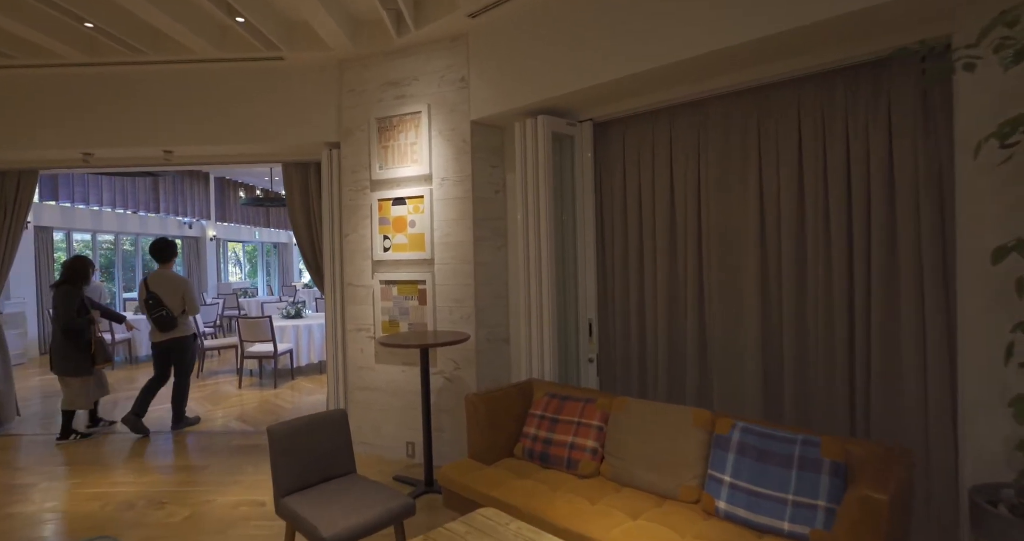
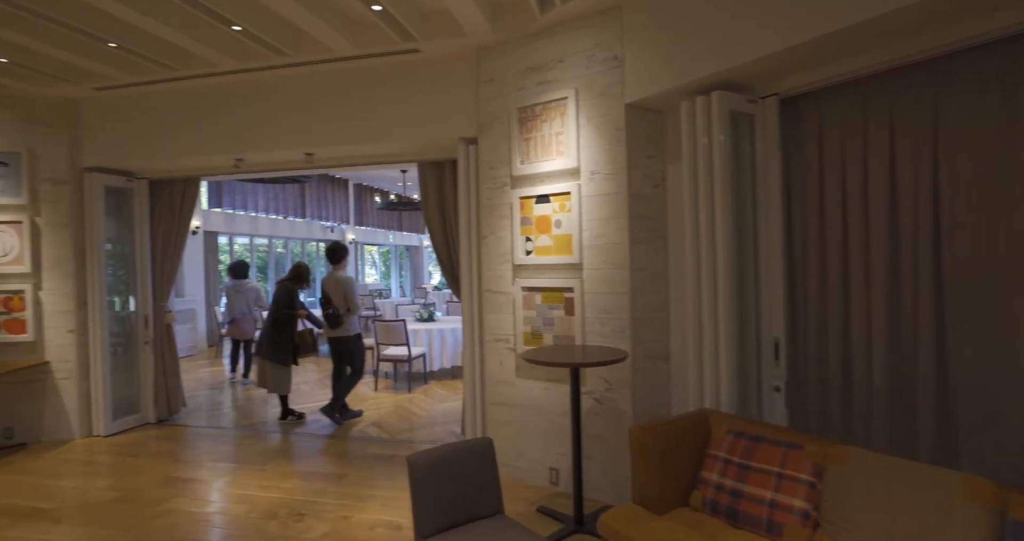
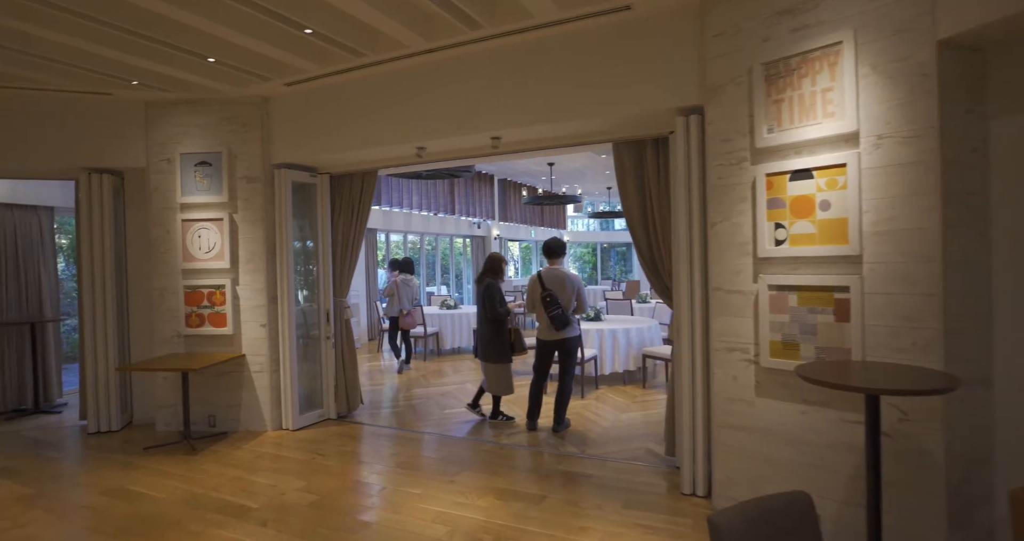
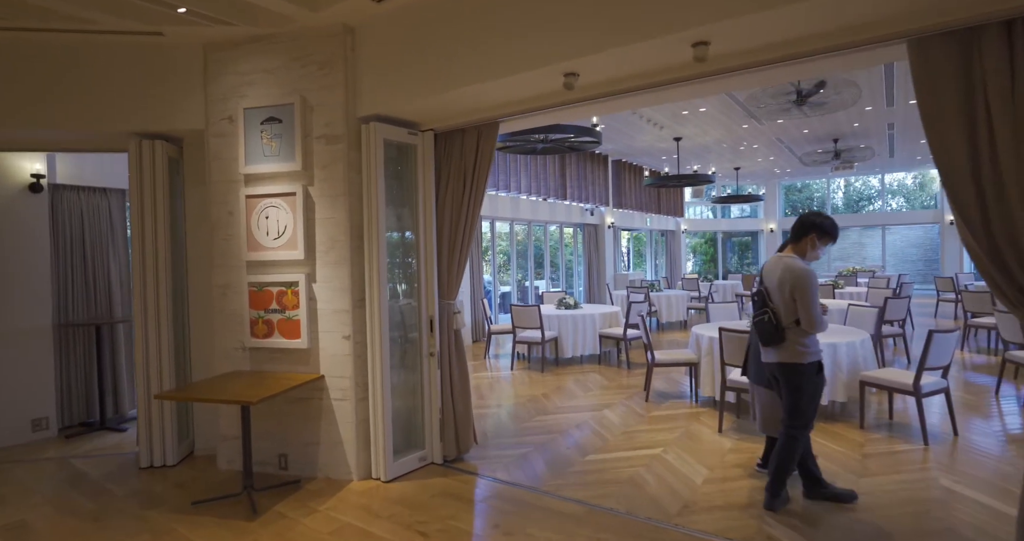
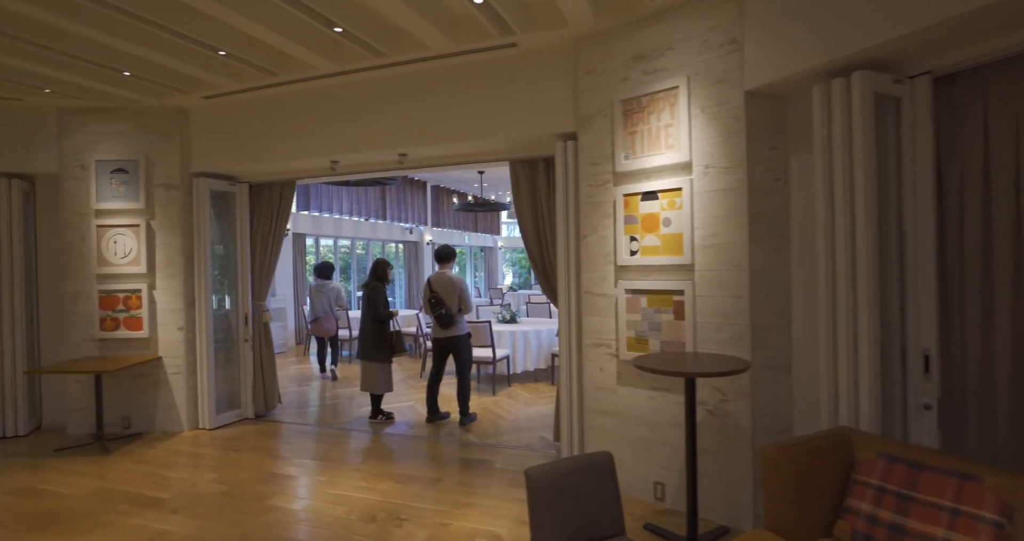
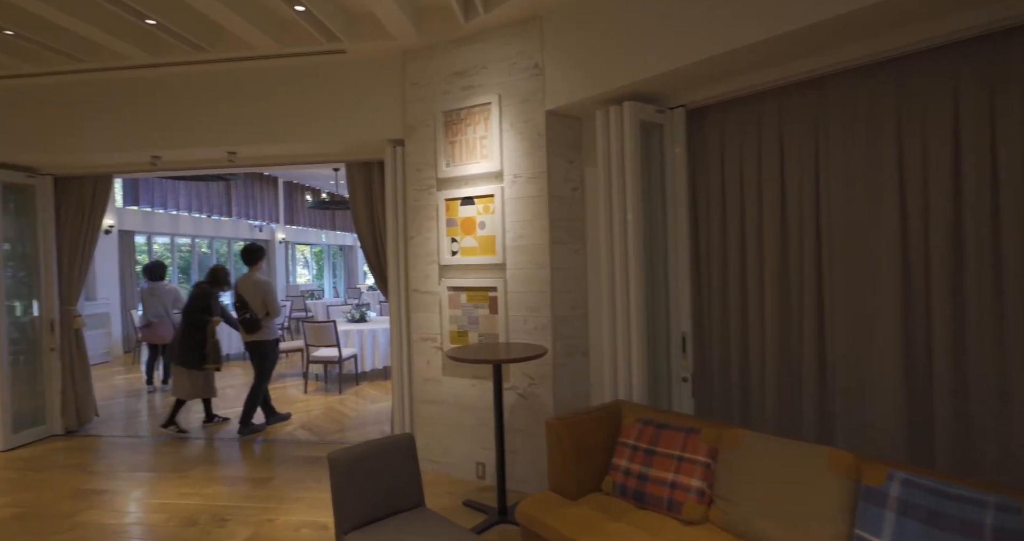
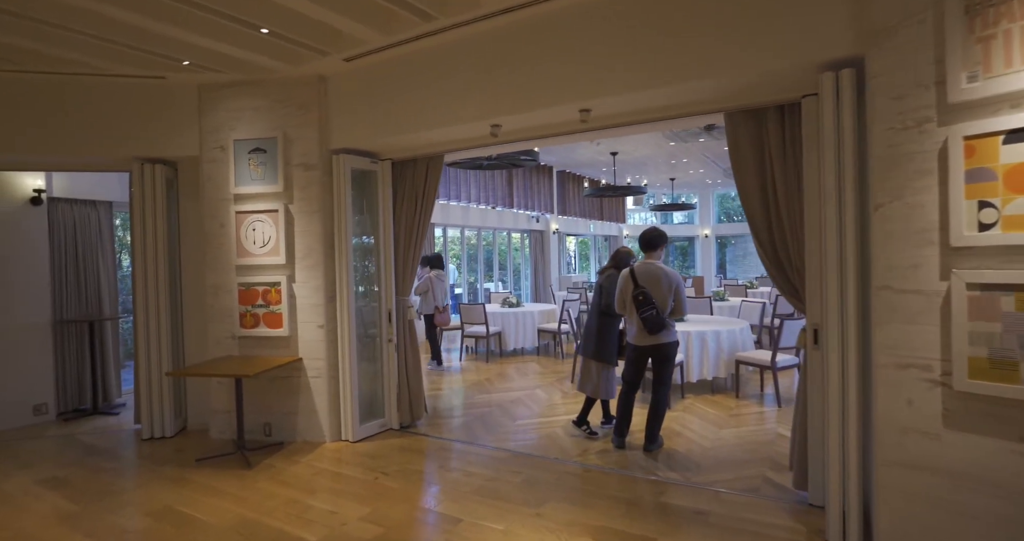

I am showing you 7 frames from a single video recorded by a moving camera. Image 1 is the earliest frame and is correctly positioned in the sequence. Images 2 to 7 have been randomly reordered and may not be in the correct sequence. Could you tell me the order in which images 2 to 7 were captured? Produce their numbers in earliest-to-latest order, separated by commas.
6, 2, 5, 3, 7, 4
